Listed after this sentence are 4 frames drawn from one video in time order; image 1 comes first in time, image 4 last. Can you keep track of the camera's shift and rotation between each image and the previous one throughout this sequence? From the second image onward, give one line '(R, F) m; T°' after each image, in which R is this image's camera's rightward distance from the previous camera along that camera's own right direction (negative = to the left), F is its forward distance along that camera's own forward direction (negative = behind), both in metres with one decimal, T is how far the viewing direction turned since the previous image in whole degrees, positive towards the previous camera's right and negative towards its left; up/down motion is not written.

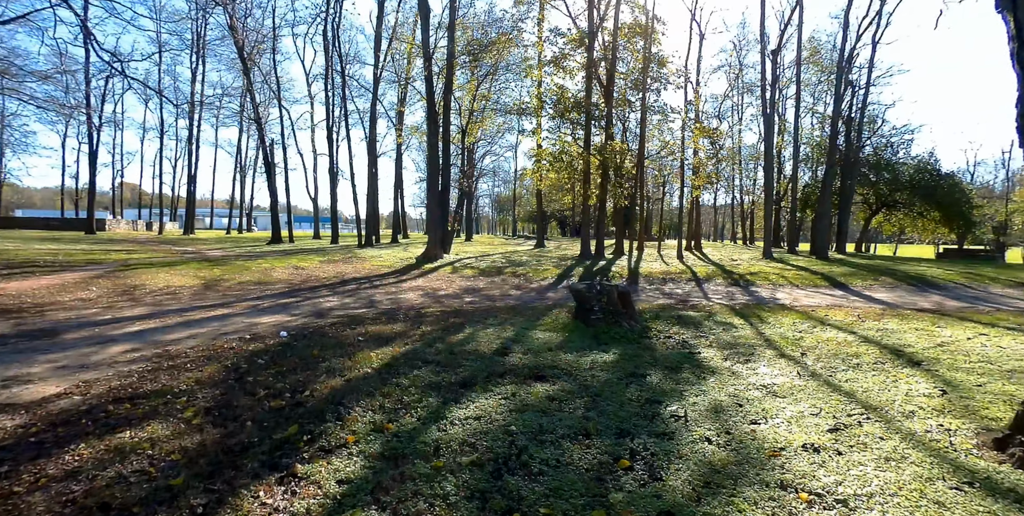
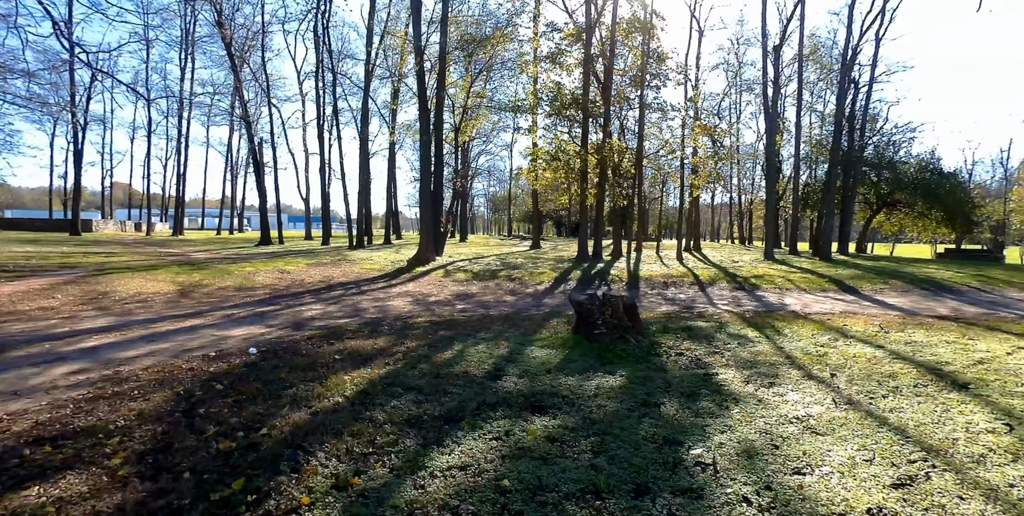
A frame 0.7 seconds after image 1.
(0.0, +0.7) m; 0°
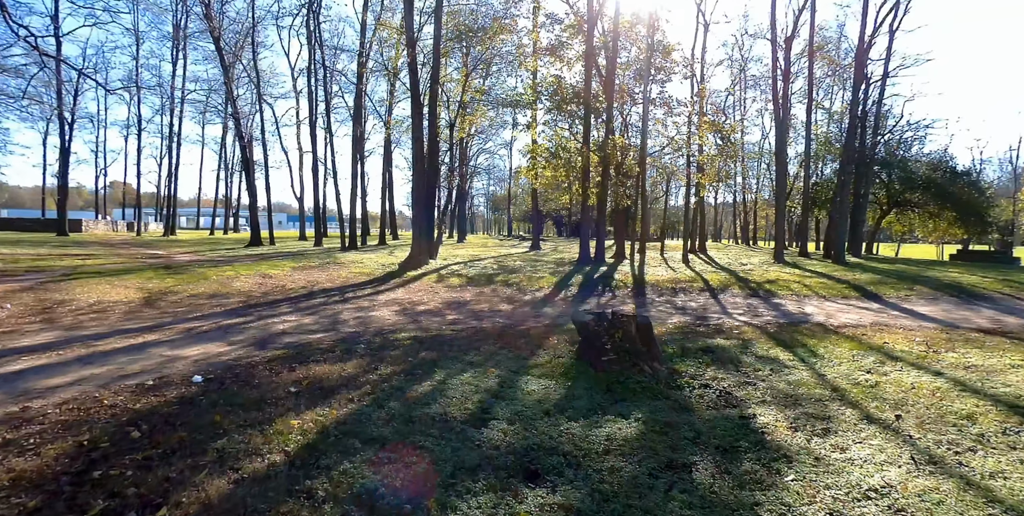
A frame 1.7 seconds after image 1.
(+0.1, +1.0) m; 0°
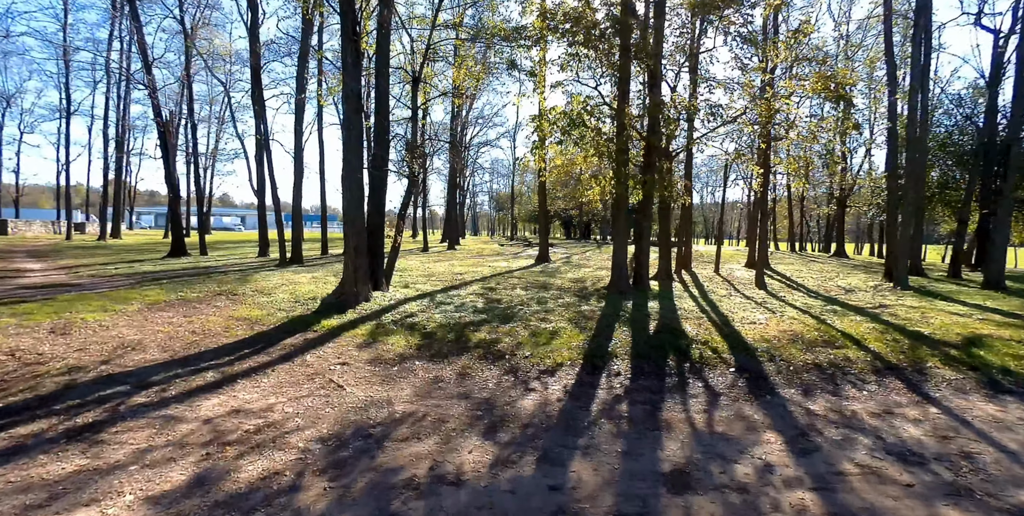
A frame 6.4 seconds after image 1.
(+0.2, +6.6) m; -1°
